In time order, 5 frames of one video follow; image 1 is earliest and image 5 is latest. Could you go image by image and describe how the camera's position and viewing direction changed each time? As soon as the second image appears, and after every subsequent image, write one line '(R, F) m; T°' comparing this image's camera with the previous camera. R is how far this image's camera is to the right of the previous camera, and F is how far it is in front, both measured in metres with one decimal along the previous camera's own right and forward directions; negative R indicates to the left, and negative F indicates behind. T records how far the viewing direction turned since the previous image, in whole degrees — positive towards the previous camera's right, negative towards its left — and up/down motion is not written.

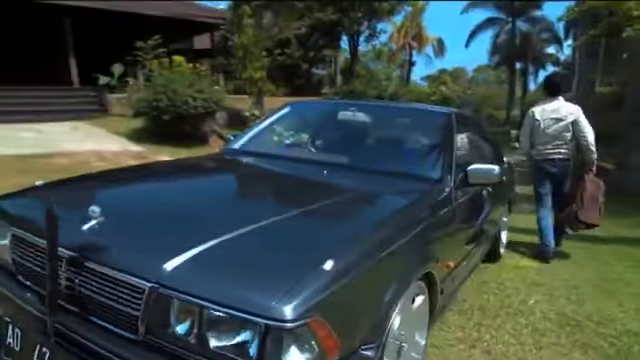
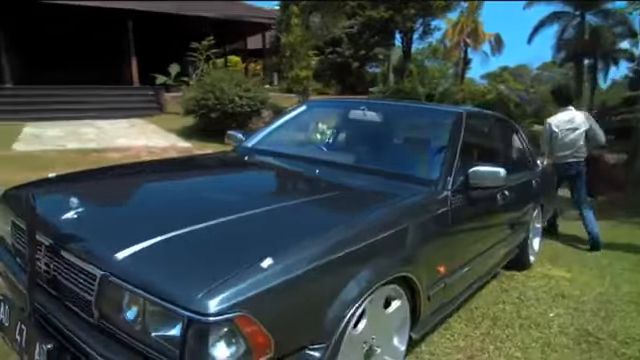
(+0.6, 0.0) m; -11°
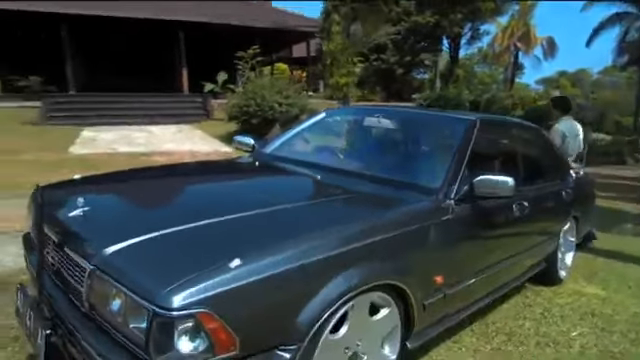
(+0.5, 0.0) m; -8°
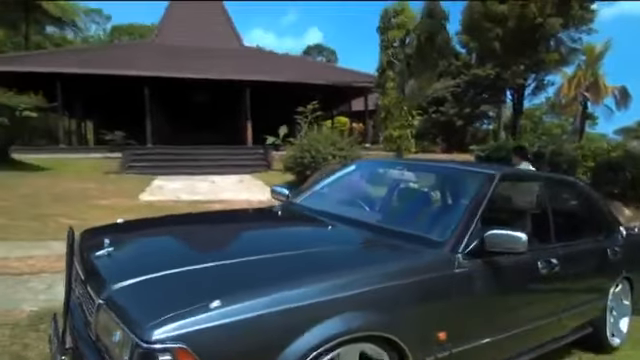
(+0.6, -0.1) m; -11°
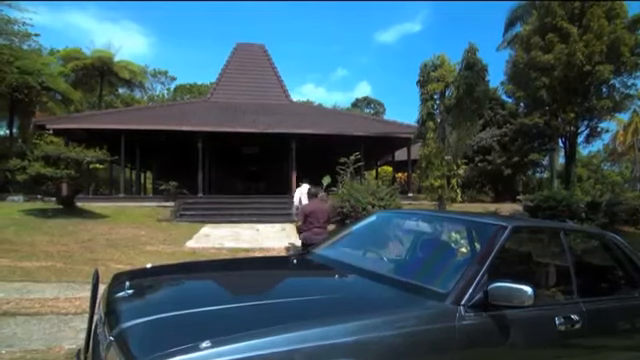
(+0.5, -0.1) m; -9°
